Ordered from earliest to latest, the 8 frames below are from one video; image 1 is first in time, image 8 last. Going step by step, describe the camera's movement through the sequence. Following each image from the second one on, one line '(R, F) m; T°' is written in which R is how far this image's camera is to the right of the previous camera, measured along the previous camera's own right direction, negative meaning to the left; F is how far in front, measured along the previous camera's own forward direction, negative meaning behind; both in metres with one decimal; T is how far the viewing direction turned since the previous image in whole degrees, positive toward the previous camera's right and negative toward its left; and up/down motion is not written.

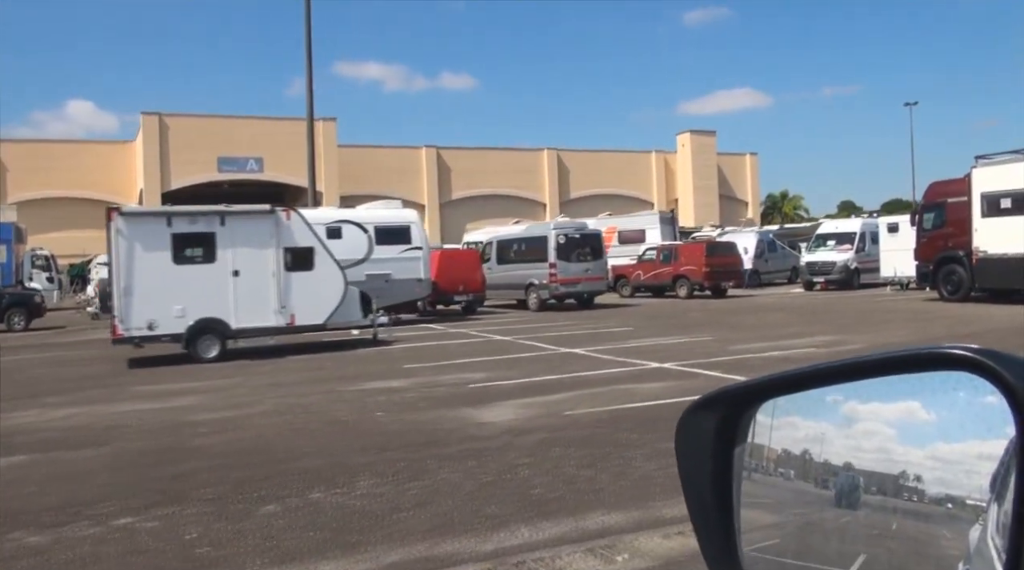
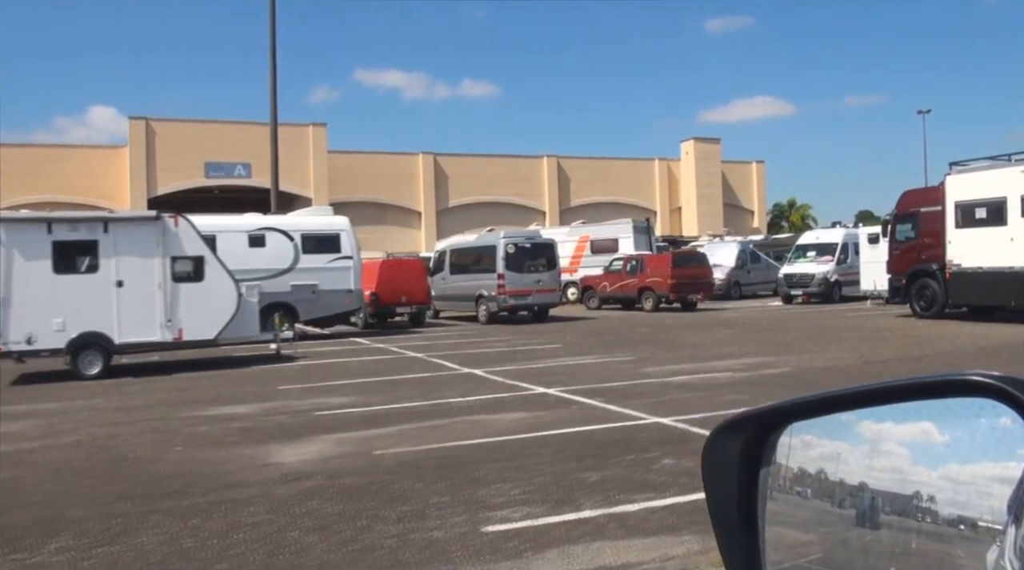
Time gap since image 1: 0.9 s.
(+2.2, +1.6) m; -2°
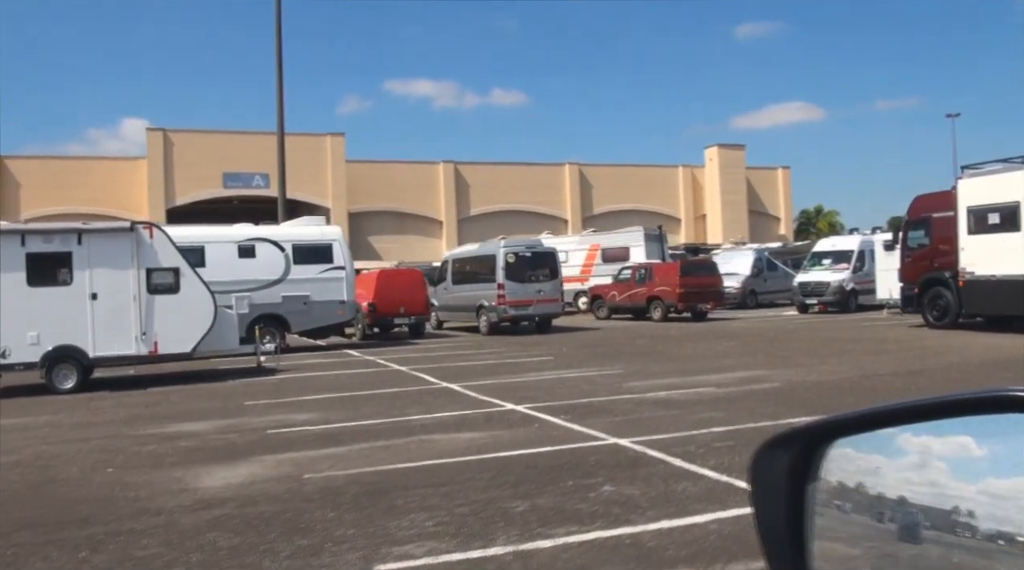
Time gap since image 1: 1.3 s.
(+0.9, +0.6) m; -2°
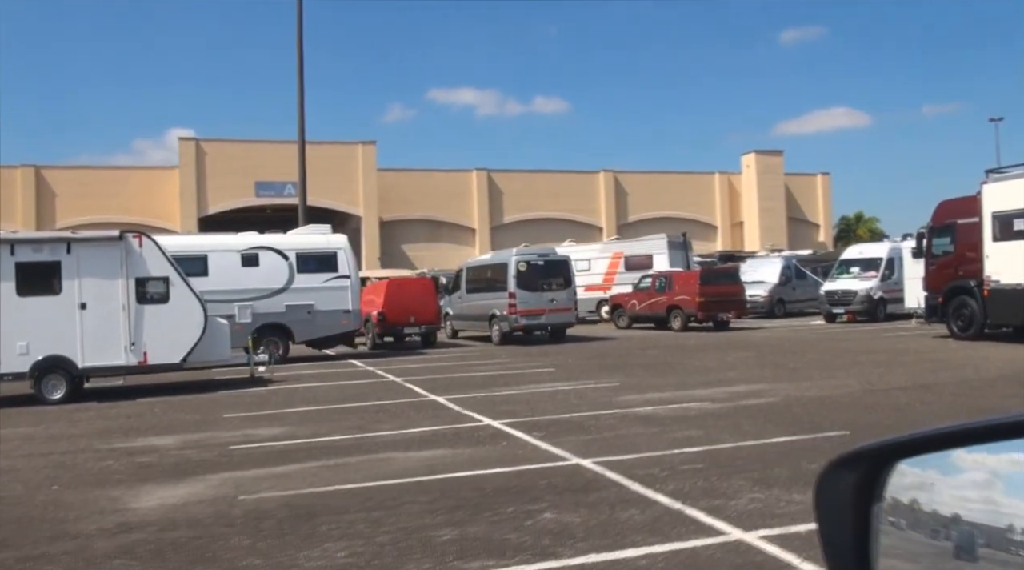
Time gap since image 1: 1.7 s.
(+0.9, +0.6) m; -3°
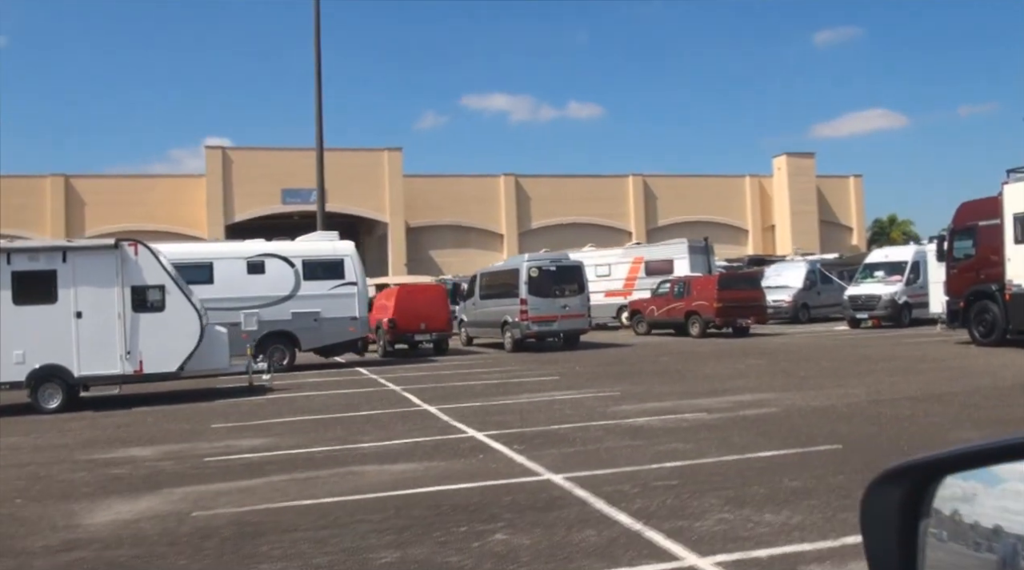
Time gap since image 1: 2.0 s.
(+0.6, +0.4) m; -2°
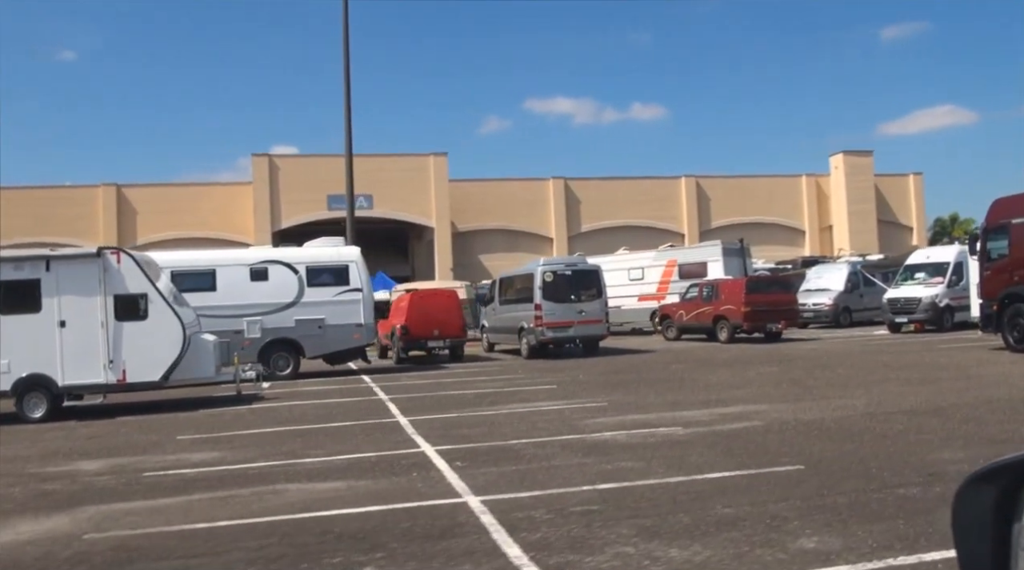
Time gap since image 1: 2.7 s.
(+1.3, +0.7) m; -4°
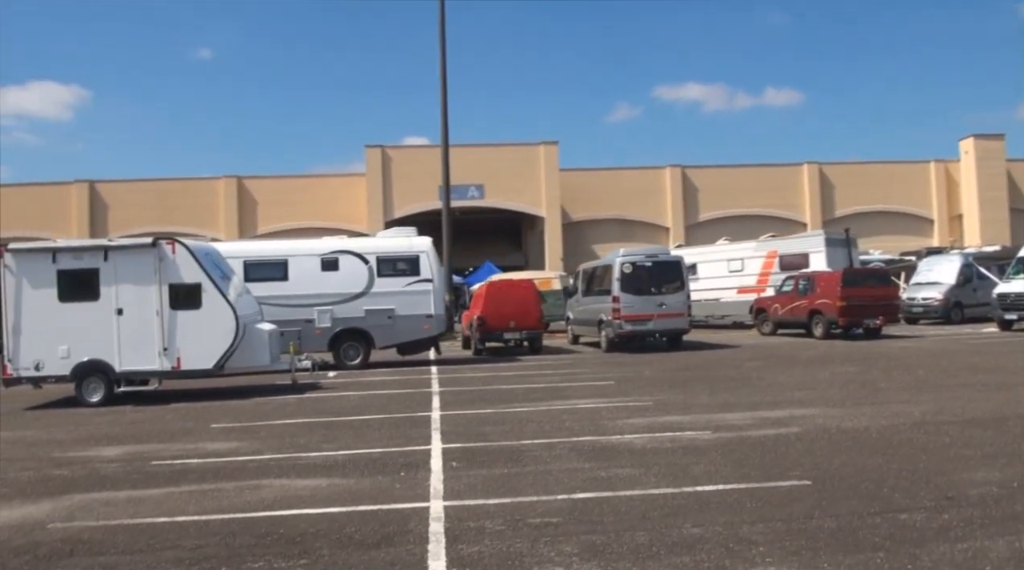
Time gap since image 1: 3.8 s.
(+1.3, +0.6) m; -8°
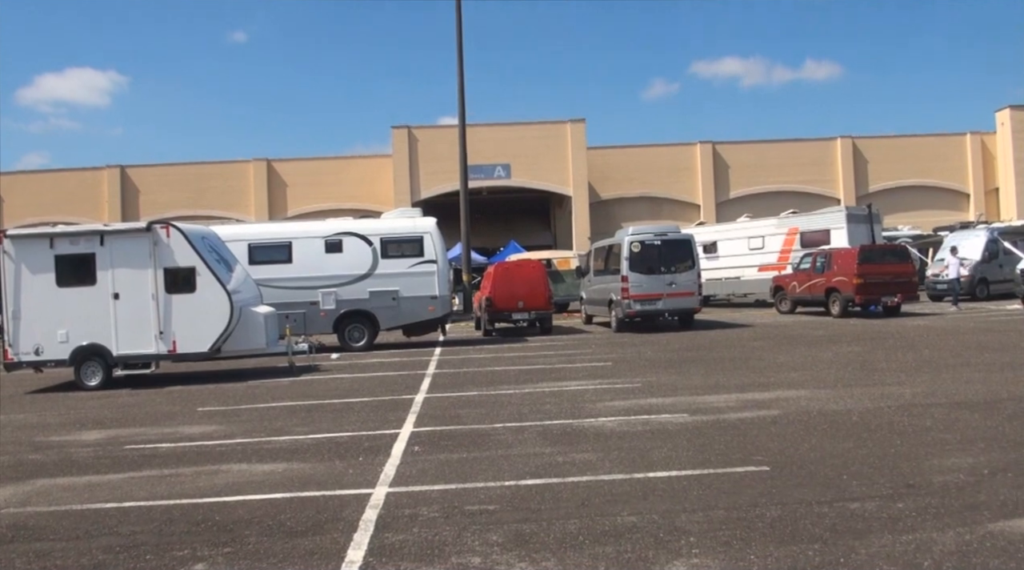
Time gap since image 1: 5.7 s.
(+0.8, +0.2) m; -2°
